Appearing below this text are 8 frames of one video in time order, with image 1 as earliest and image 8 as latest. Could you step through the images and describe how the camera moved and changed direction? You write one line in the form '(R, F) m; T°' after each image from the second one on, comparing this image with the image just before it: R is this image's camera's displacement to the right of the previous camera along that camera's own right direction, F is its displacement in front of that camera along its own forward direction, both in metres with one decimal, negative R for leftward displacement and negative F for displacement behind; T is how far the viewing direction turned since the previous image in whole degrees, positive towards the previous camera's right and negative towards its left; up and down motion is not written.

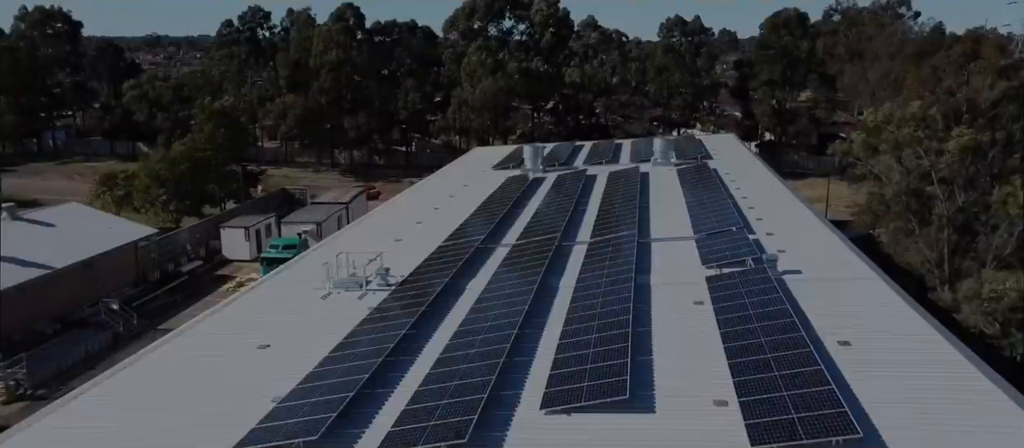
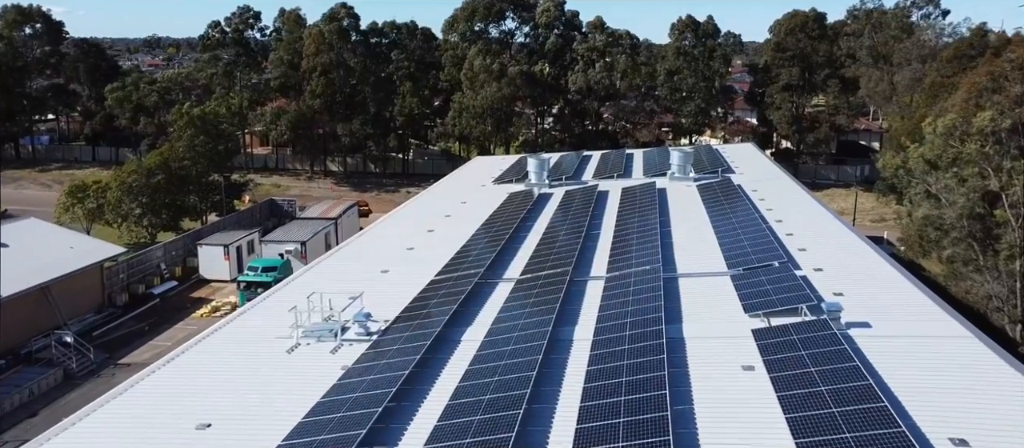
(-0.1, +3.3) m; 0°
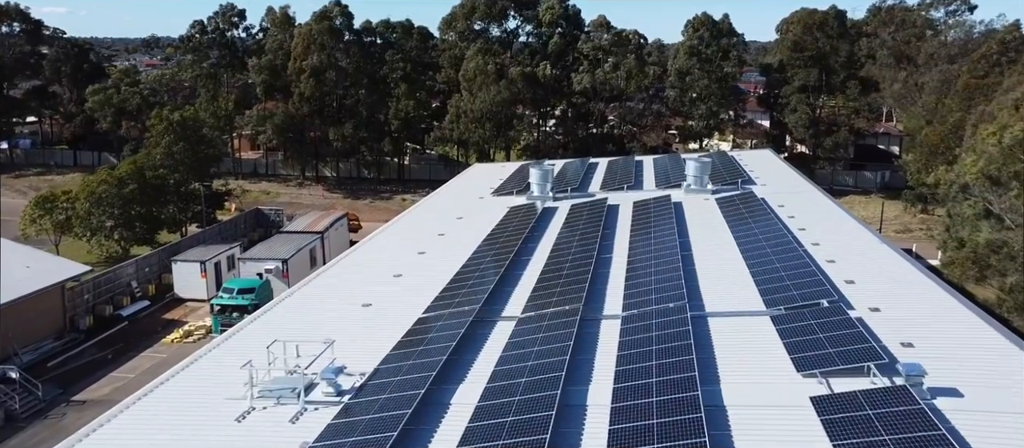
(0.0, +2.9) m; 0°
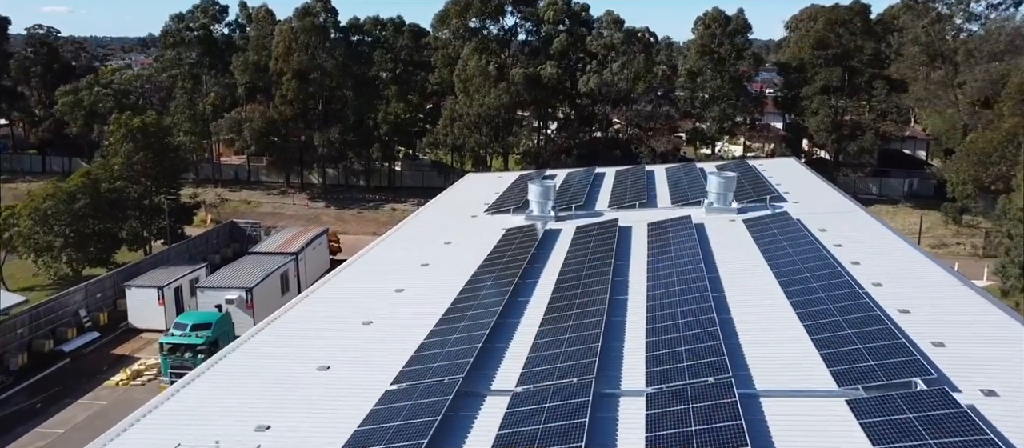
(+0.1, +4.0) m; 0°
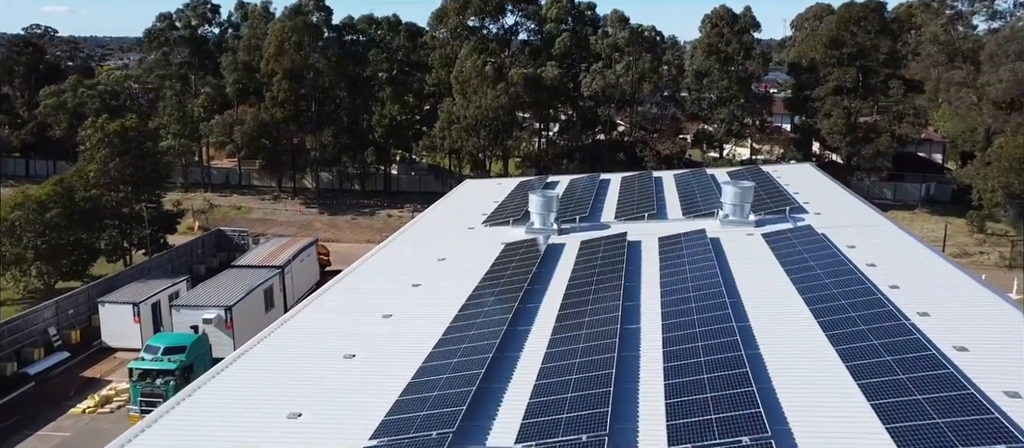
(0.0, +2.0) m; 0°
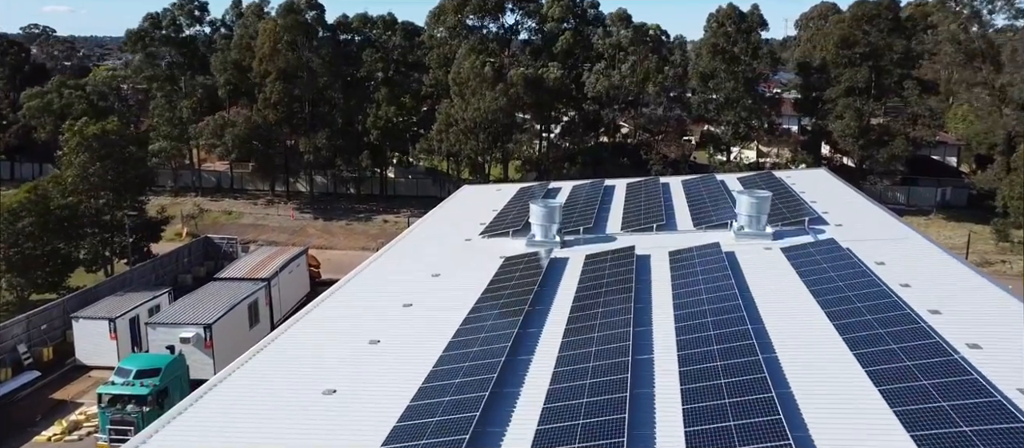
(0.0, +1.7) m; 0°
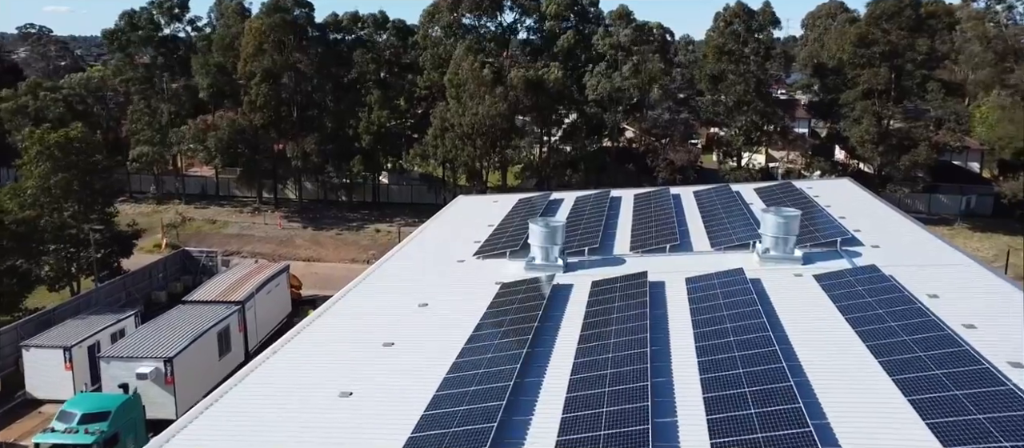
(+0.1, +2.6) m; 0°
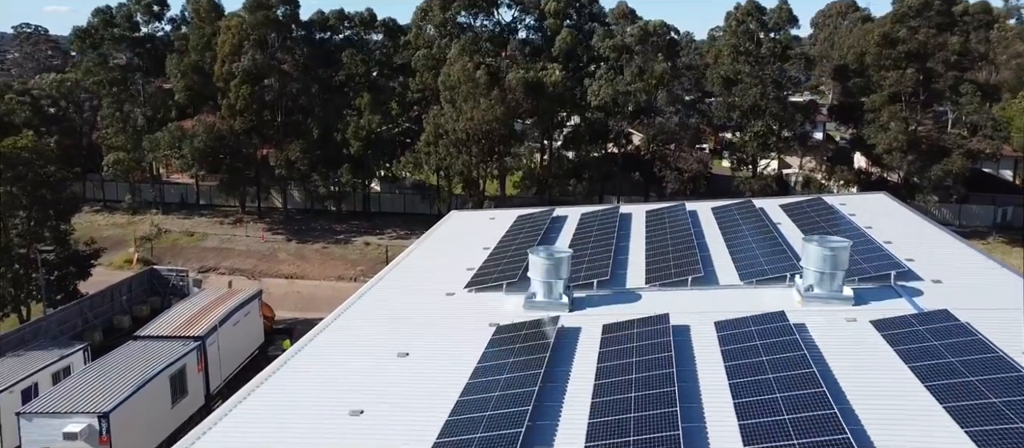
(+0.1, +3.3) m; 0°
